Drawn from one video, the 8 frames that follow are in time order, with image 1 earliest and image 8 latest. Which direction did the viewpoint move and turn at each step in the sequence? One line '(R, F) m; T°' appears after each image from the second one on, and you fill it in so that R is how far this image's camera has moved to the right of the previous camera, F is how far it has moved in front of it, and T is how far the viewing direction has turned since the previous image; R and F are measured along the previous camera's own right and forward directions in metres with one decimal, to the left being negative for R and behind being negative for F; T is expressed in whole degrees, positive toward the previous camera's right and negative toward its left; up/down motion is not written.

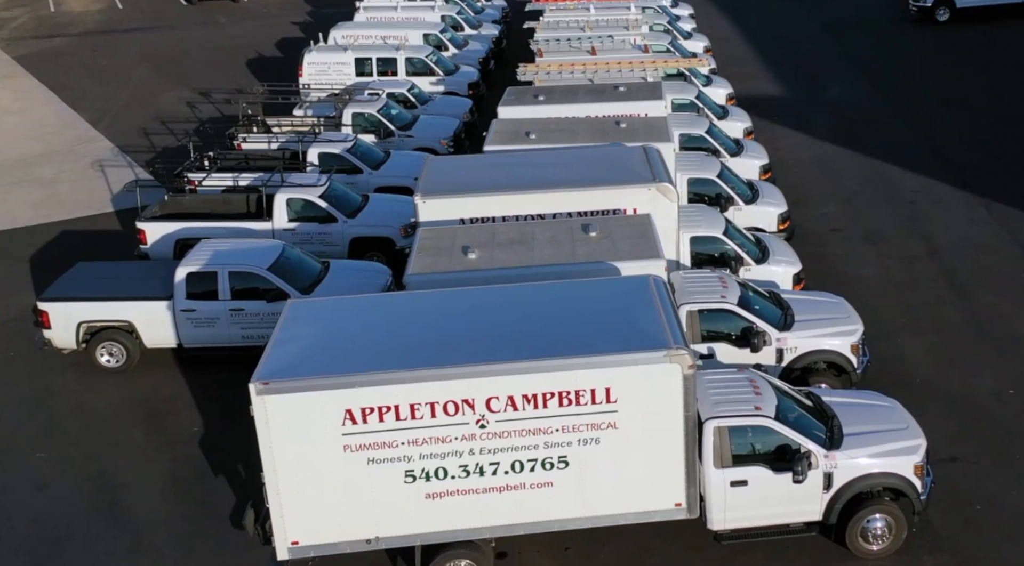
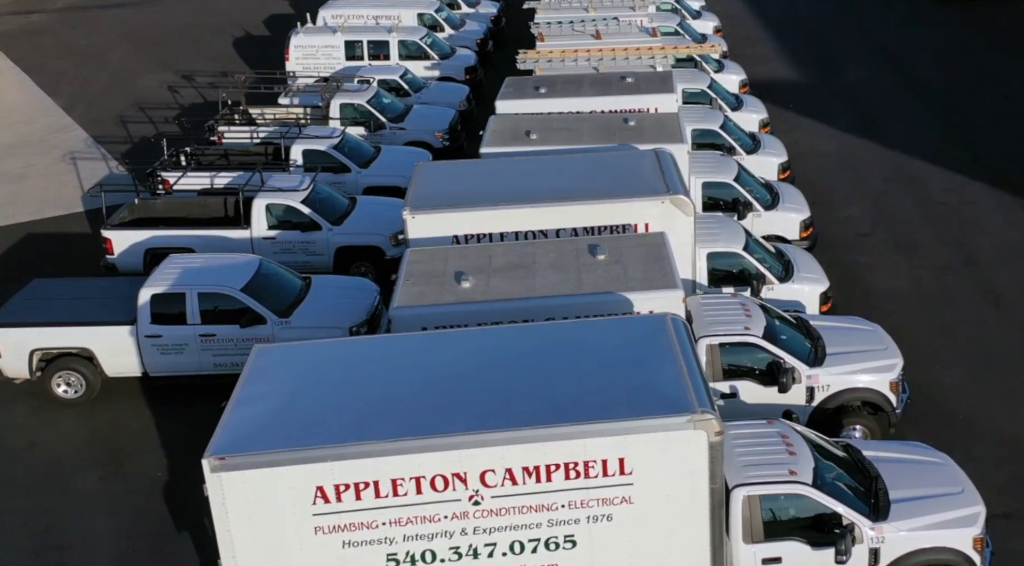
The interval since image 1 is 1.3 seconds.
(0.0, +1.9) m; 0°
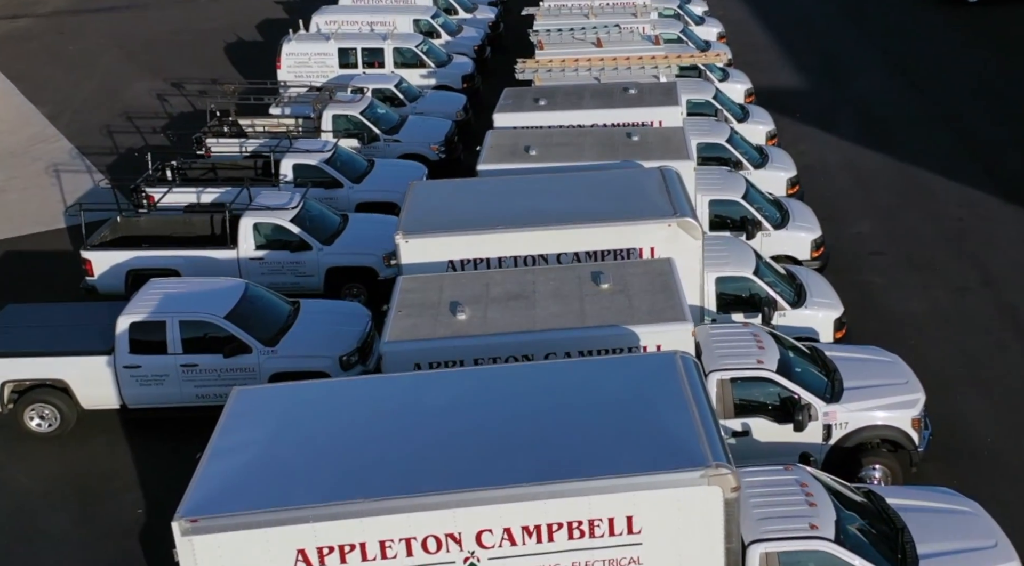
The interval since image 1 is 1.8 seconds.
(0.0, +0.9) m; 0°
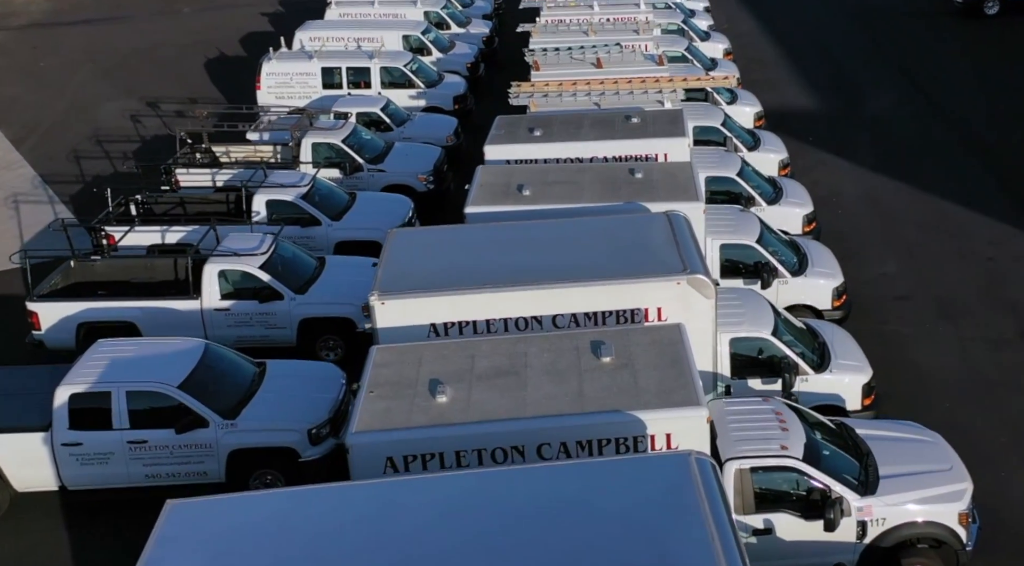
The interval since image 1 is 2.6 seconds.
(+0.1, +1.9) m; 0°
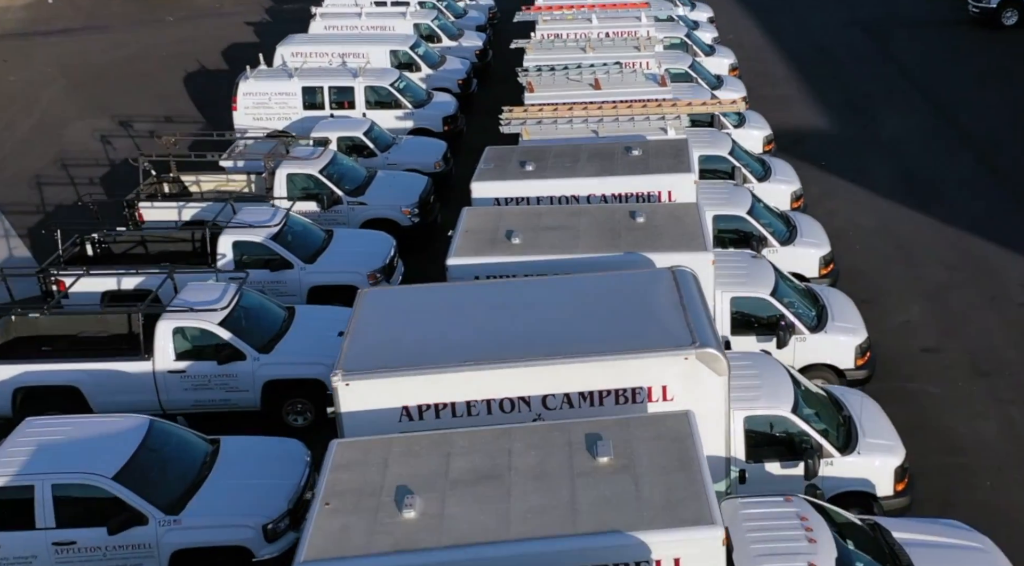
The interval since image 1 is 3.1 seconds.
(+0.2, +1.9) m; 0°
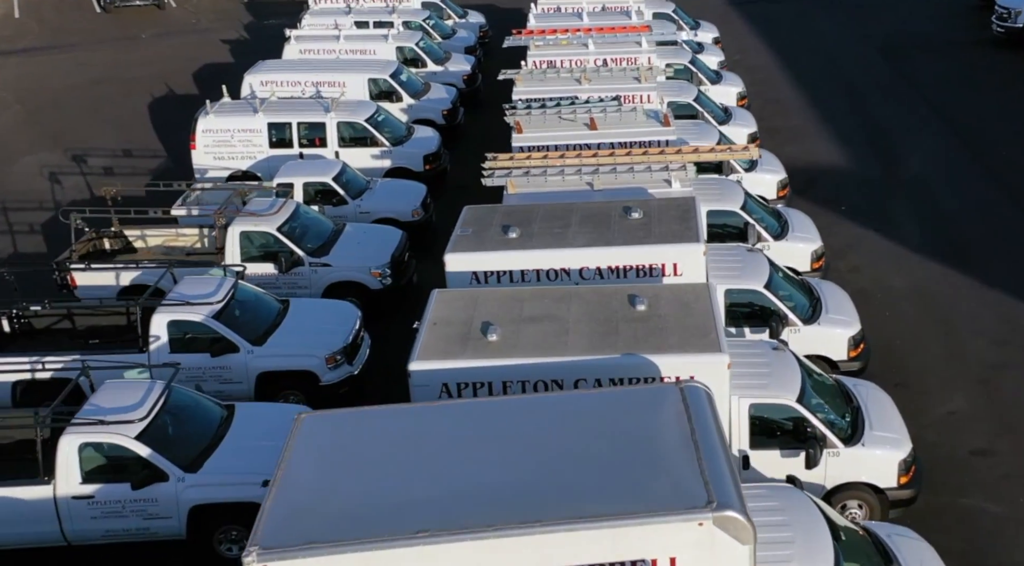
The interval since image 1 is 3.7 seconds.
(+0.3, +2.8) m; 0°
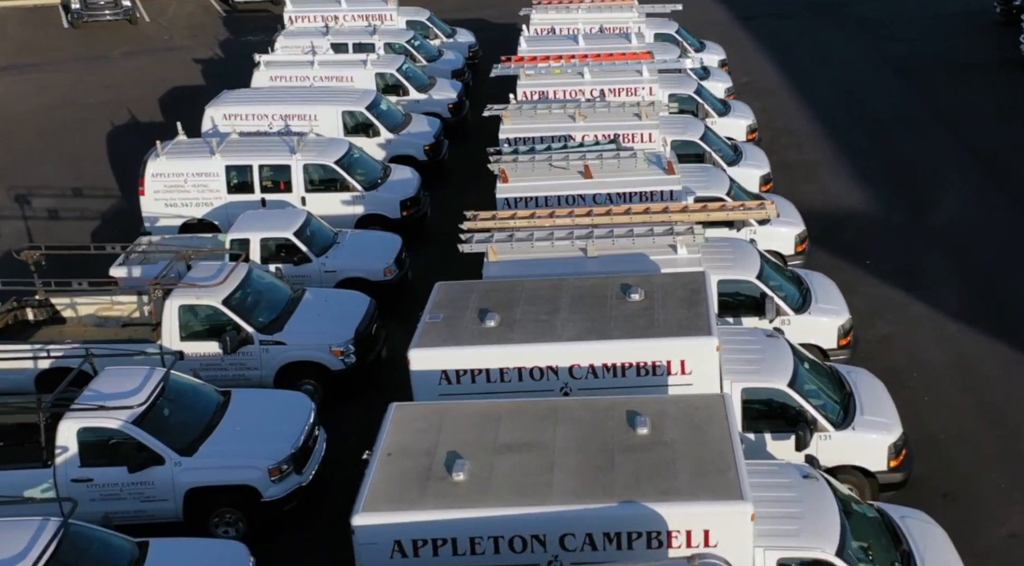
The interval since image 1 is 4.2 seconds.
(+0.2, +2.8) m; 0°
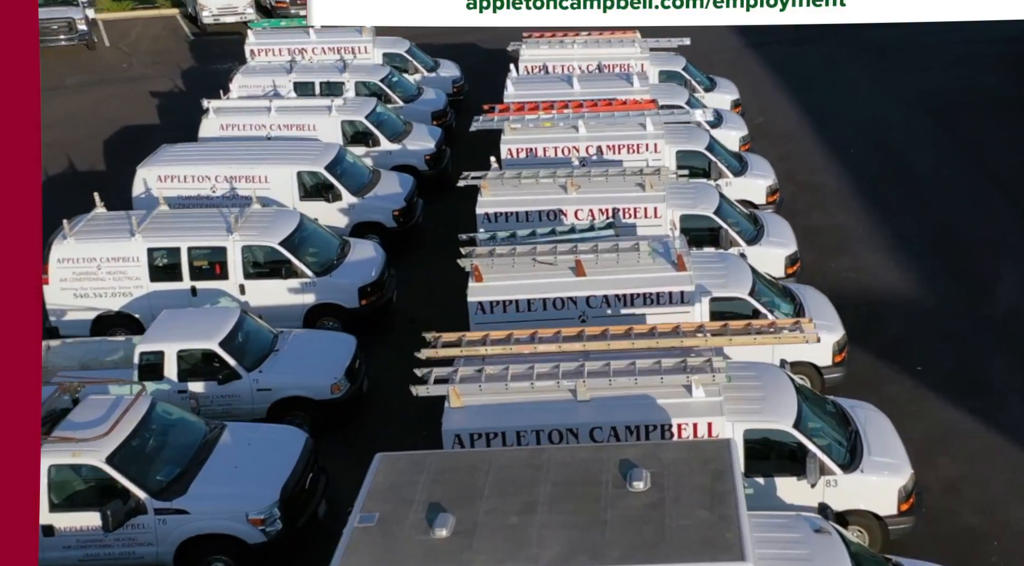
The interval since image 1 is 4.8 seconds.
(+0.3, +4.0) m; 0°
